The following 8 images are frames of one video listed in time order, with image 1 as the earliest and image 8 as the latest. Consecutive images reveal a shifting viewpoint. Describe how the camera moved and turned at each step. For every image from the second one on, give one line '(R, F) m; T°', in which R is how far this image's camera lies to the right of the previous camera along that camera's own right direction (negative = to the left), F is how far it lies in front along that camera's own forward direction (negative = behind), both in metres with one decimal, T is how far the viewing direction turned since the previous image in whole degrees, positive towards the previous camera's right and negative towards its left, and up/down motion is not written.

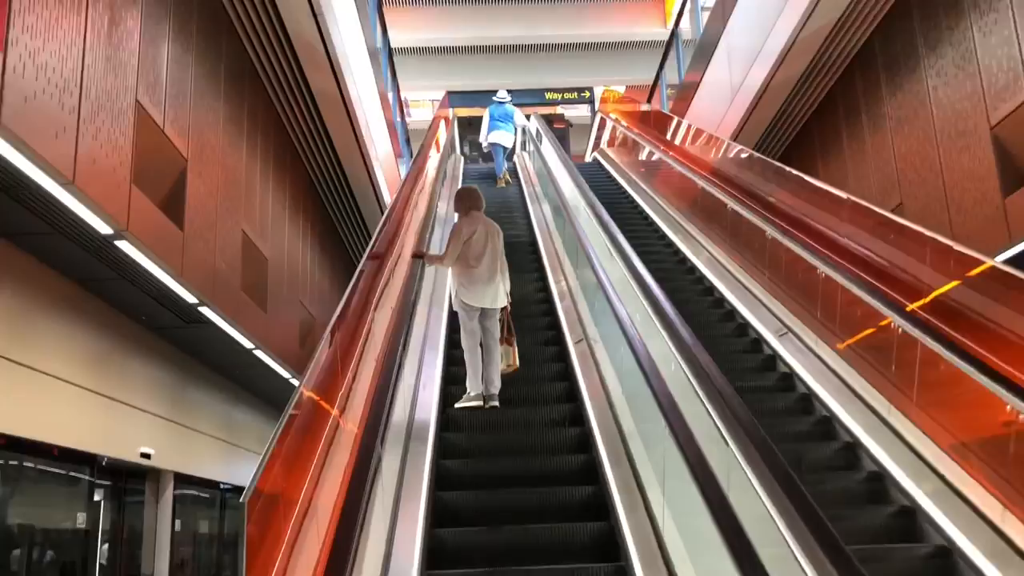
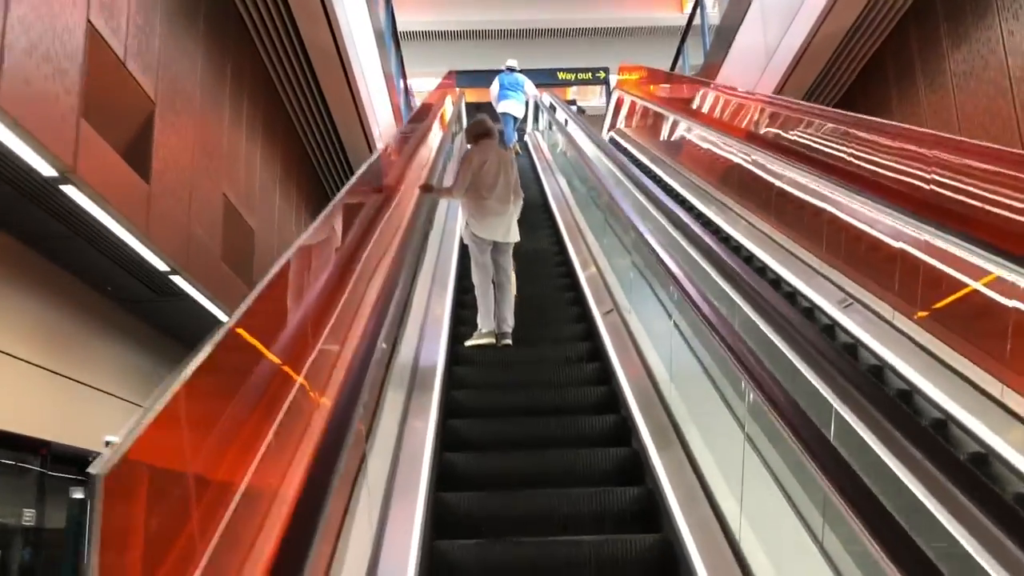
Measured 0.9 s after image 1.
(0.0, +0.6) m; 0°
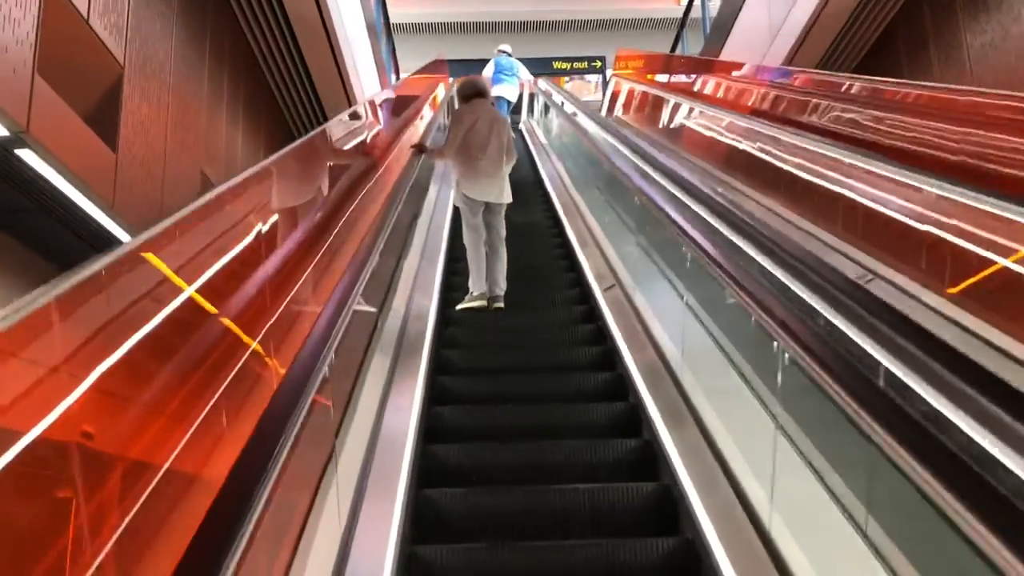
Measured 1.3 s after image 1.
(0.0, +0.3) m; 0°
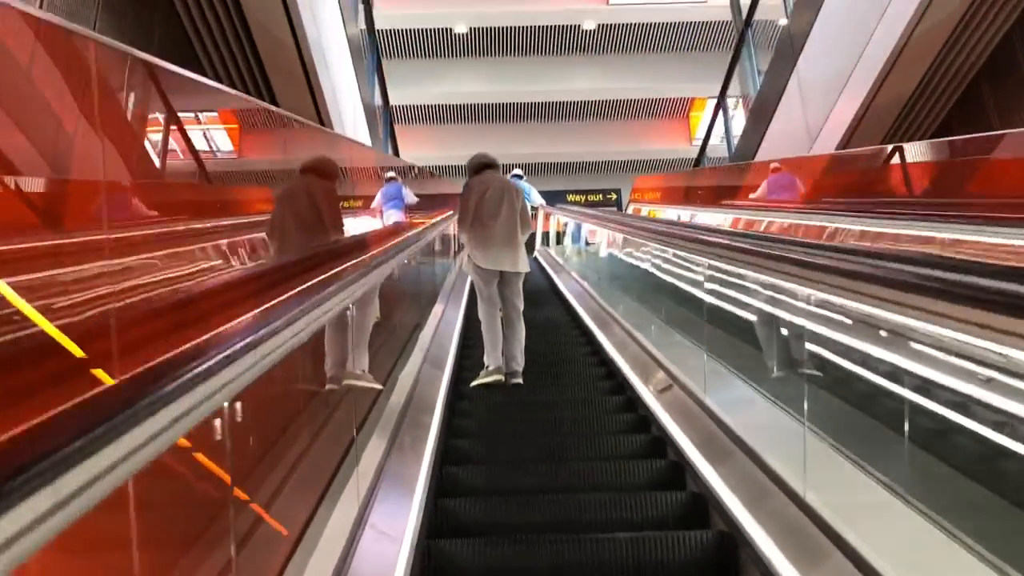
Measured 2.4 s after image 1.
(0.0, +0.5) m; 0°
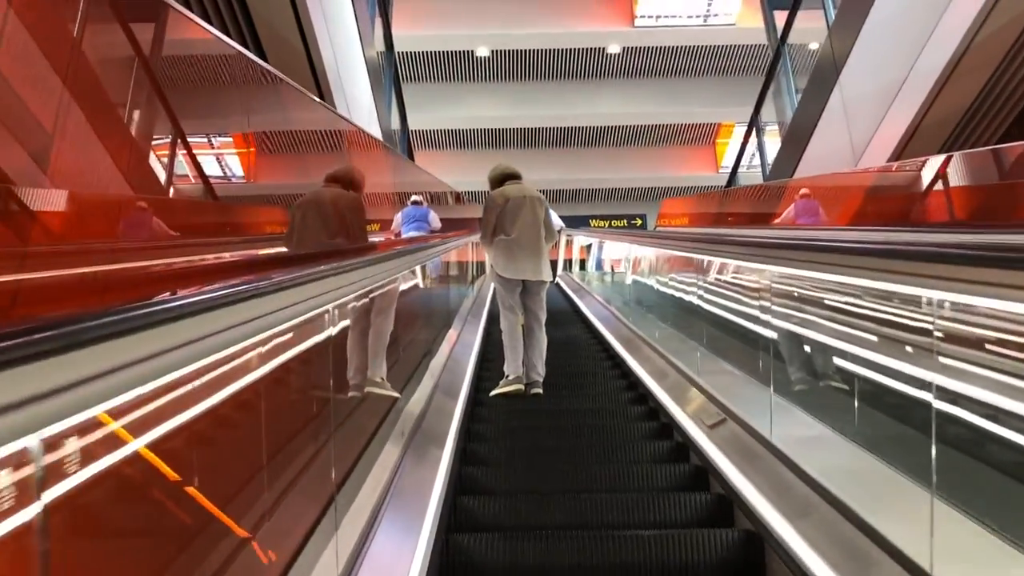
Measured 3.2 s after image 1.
(0.0, 0.0) m; -1°
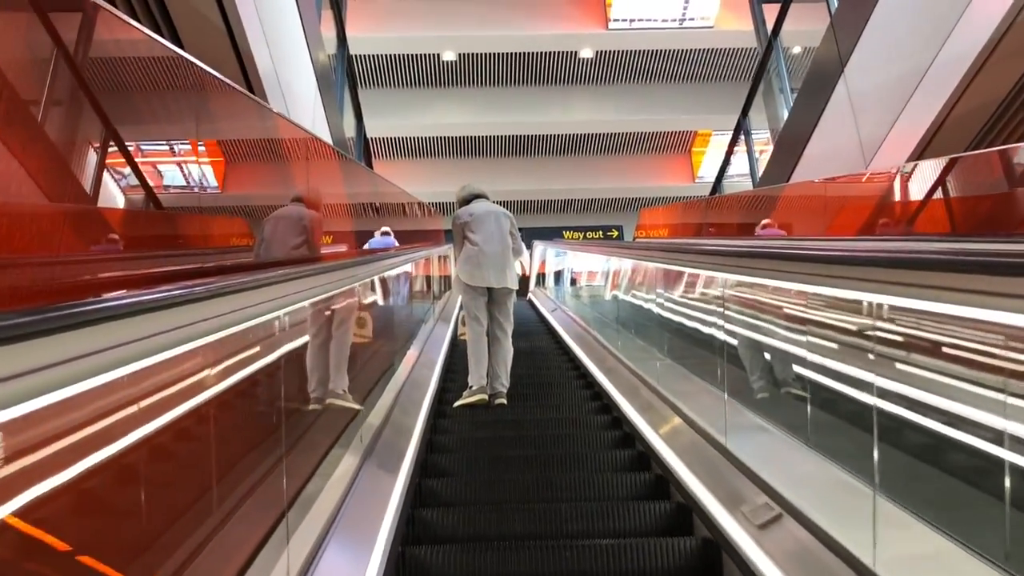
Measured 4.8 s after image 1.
(0.0, +0.3) m; +1°
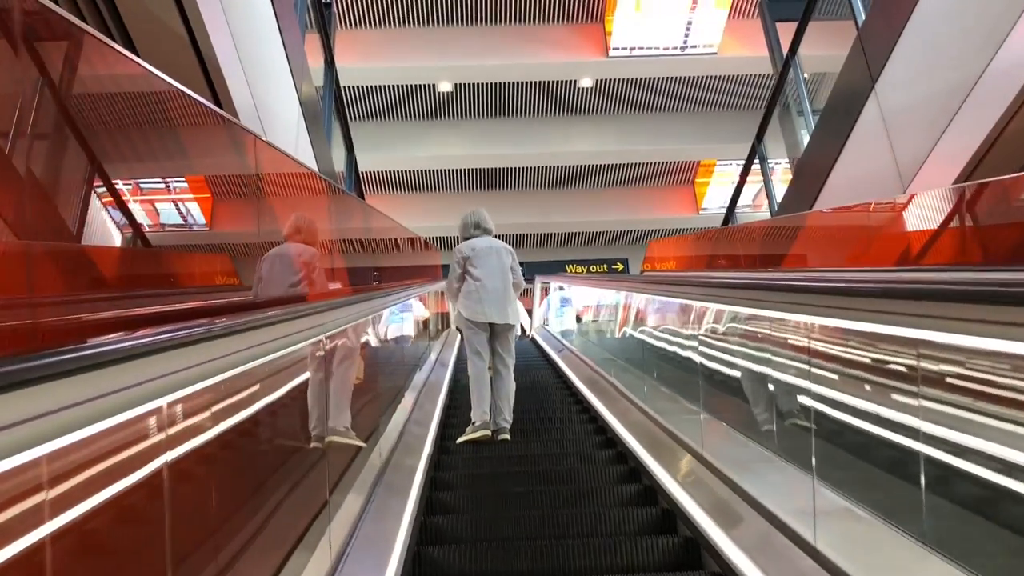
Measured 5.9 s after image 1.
(0.0, +0.2) m; 0°
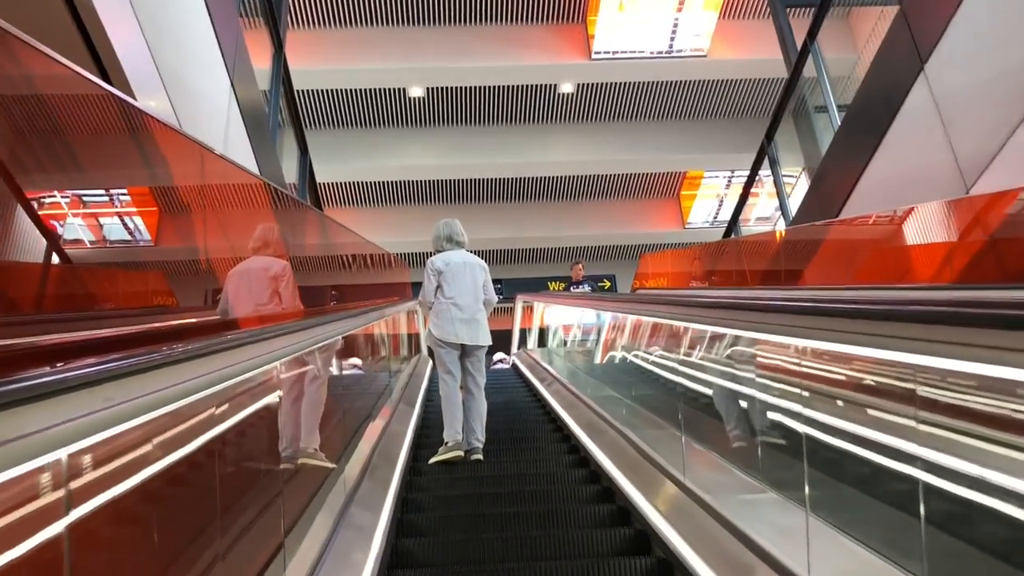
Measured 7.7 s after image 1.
(0.0, +0.4) m; +1°
